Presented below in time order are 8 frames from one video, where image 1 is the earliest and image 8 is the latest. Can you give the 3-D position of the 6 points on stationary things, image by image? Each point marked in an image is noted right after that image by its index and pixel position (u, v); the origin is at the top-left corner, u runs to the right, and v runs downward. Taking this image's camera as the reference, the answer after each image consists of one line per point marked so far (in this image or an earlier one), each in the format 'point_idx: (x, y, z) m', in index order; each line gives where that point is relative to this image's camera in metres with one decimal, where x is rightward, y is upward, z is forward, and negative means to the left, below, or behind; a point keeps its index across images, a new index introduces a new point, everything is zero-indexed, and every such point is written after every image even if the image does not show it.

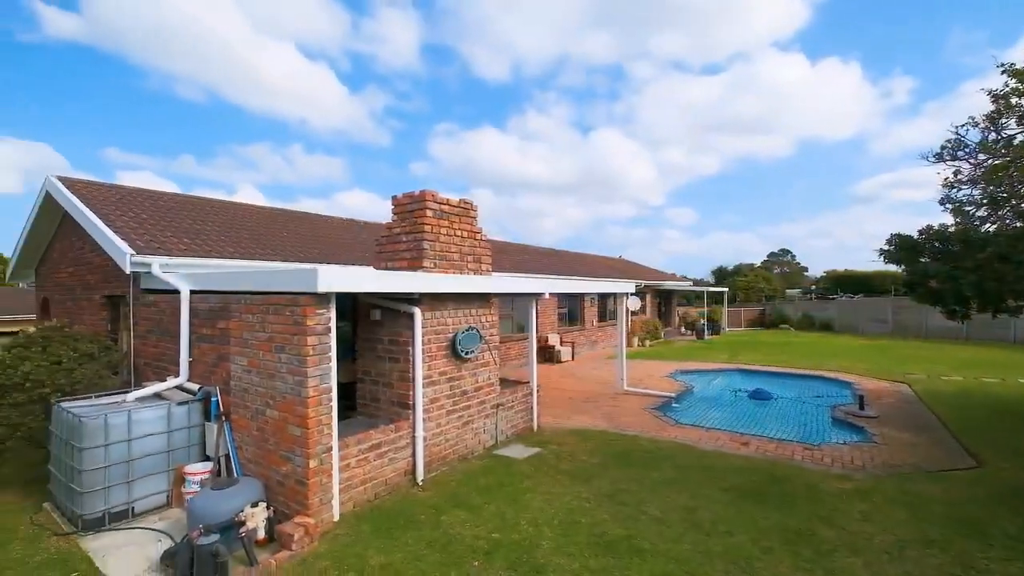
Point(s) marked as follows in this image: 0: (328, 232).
0: (-4.2, +1.3, +10.2) m
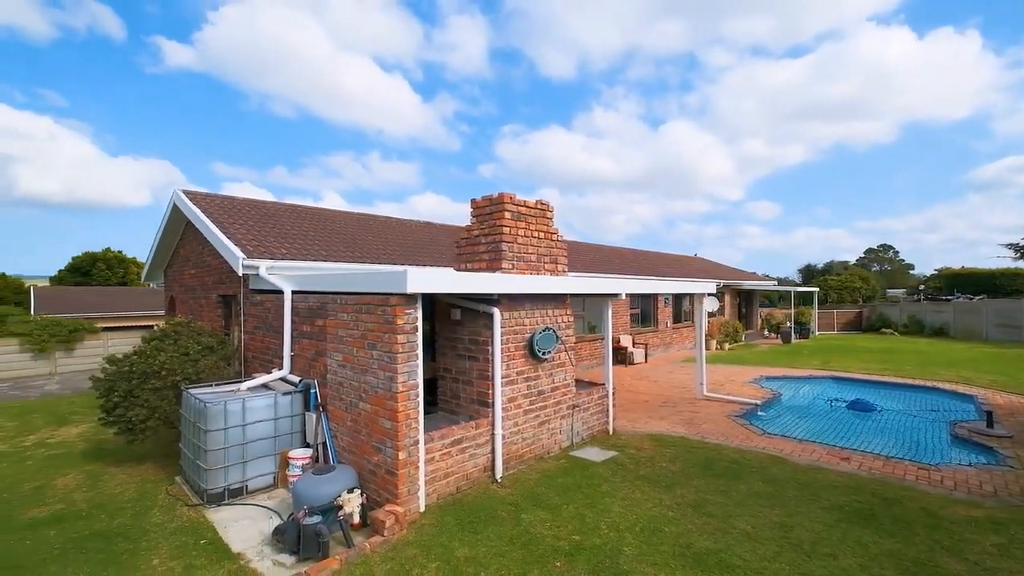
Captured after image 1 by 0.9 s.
0: (-2.5, +1.3, +10.7) m
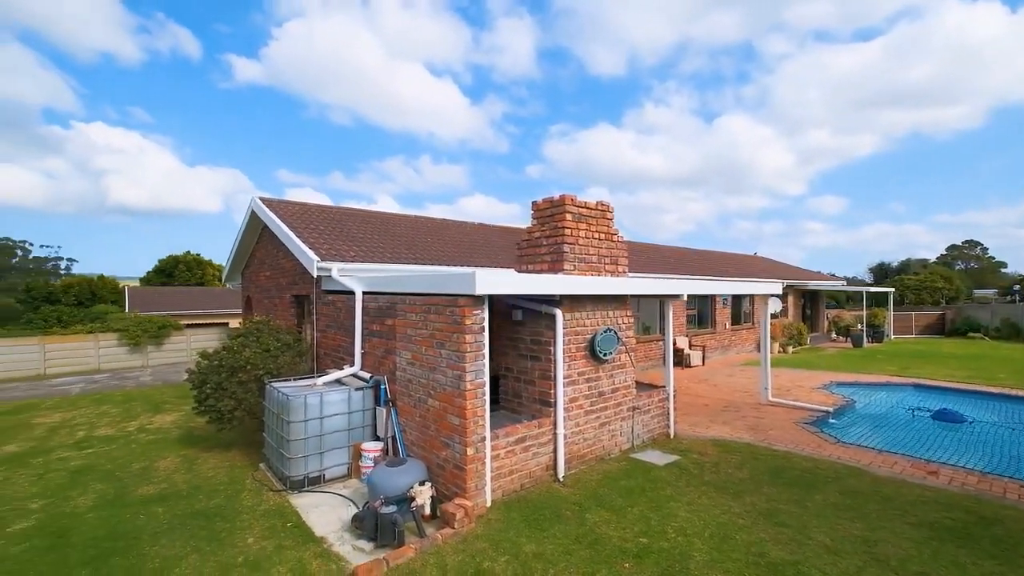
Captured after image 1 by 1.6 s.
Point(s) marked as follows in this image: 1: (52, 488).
0: (-1.2, +1.3, +11.0) m
1: (-6.1, -2.6, +6.0) m
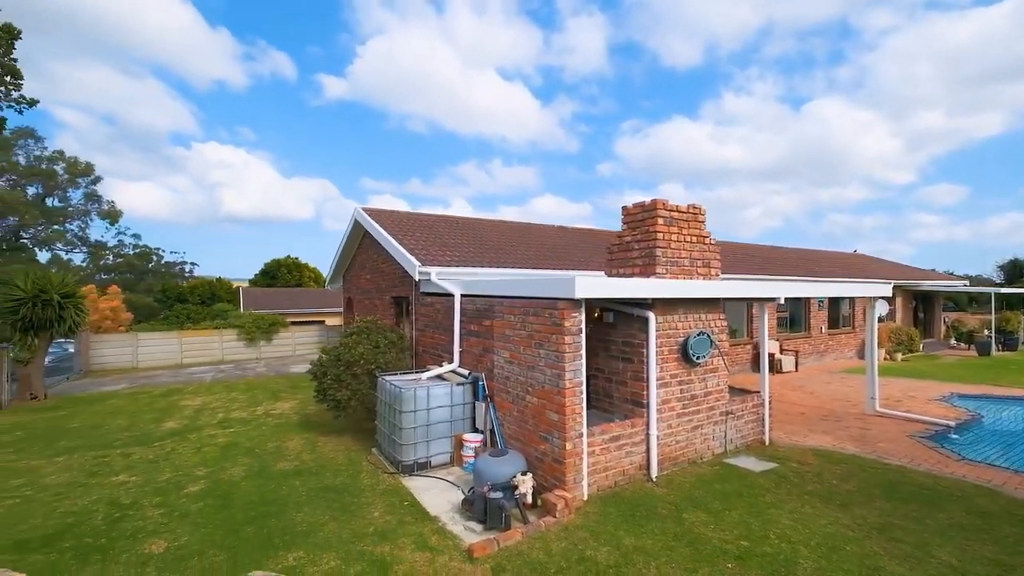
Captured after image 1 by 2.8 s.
0: (+0.8, +1.2, +11.3) m
1: (-4.8, -2.7, +7.1) m
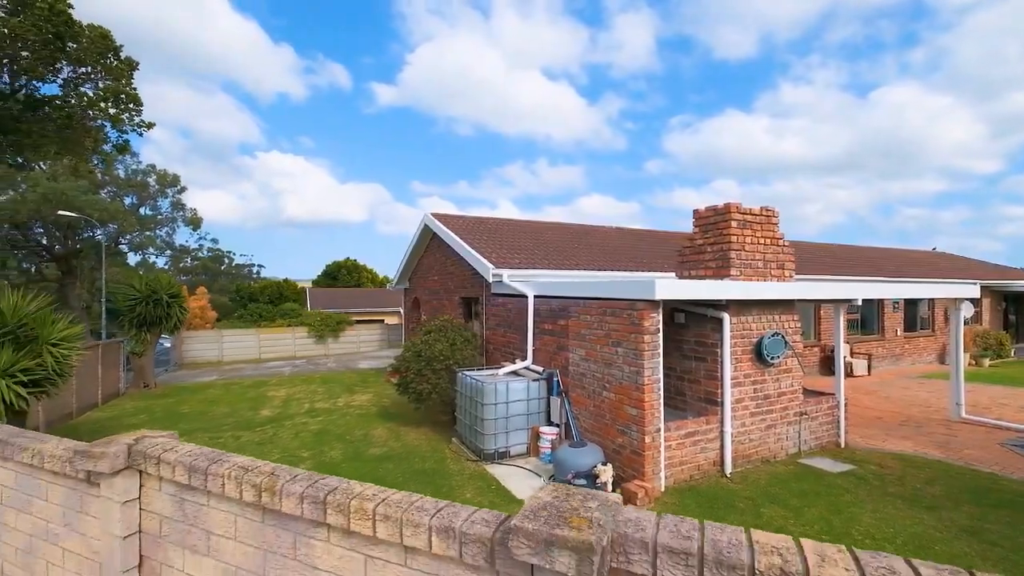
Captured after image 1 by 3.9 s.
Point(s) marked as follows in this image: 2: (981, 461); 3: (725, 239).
0: (+2.4, +1.2, +11.5) m
1: (-3.6, -2.7, +7.9) m
2: (+6.9, -2.6, +6.7) m
3: (+2.9, +0.7, +6.1) m
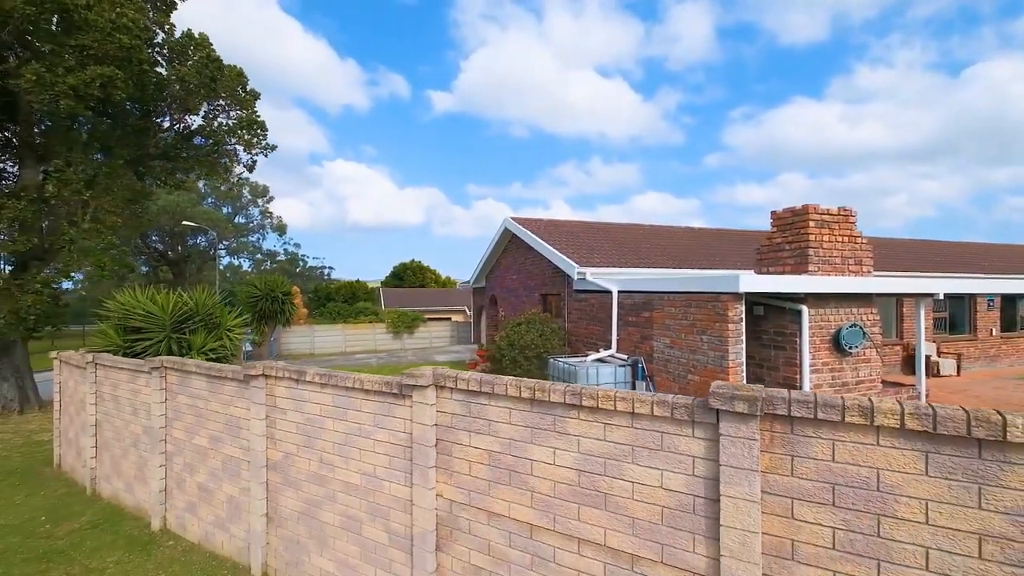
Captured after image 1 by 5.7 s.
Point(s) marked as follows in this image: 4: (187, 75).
0: (+4.4, +1.3, +12.1) m
1: (-1.9, -2.7, +9.2) m
2: (+8.4, -2.5, +6.8) m
3: (+4.3, +0.7, +6.6) m
4: (-8.1, +5.4, +11.5) m
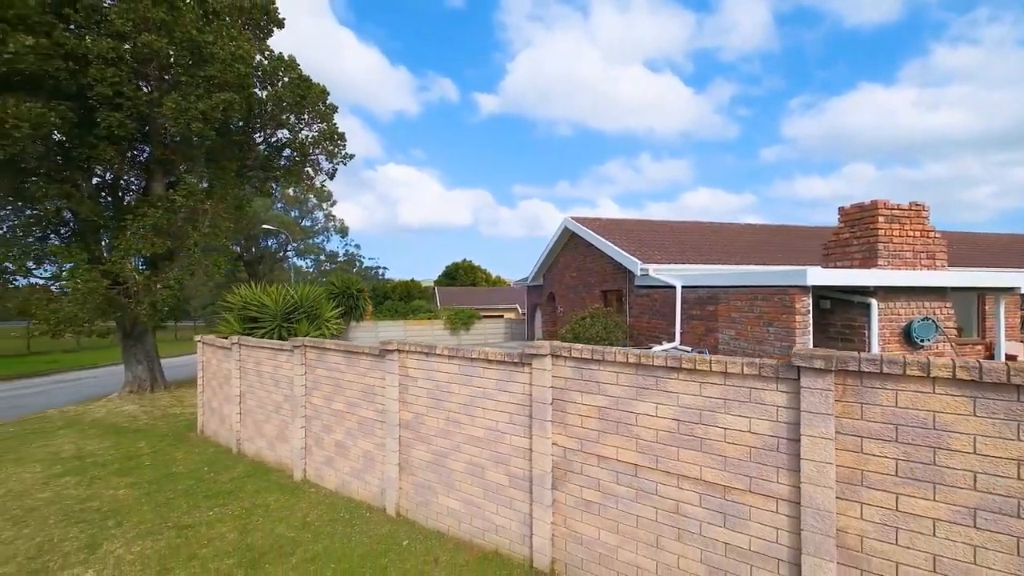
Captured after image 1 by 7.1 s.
0: (+6.1, +1.3, +12.2) m
1: (-0.5, -2.6, +10.0) m
2: (+9.5, -2.4, +6.5) m
3: (+5.4, +0.8, +6.8) m
4: (-6.5, +5.5, +12.8) m
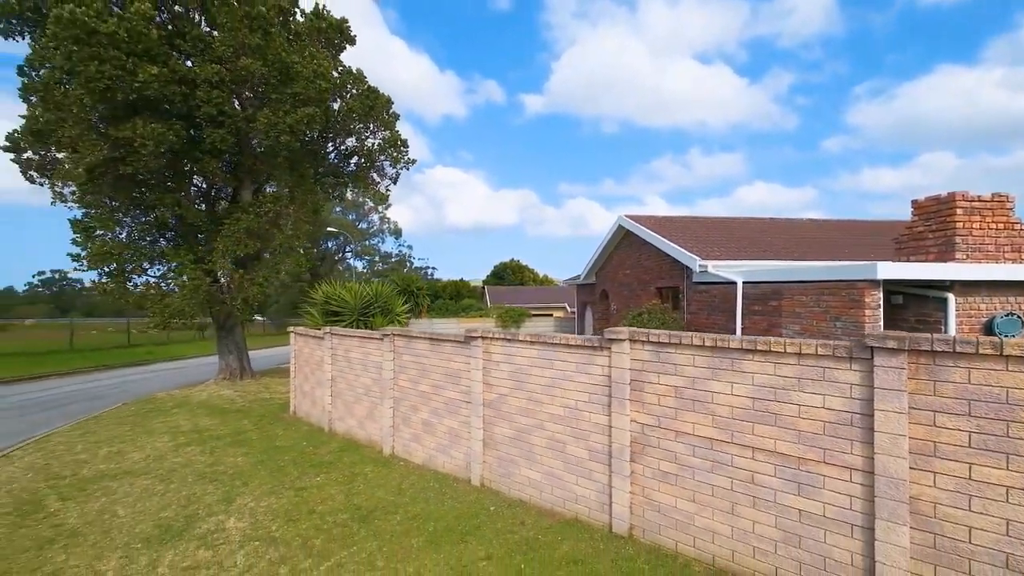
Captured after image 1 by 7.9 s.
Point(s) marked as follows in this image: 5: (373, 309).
0: (+7.6, +1.4, +11.9) m
1: (+0.9, -2.5, +10.4) m
2: (+10.4, -2.3, +5.9) m
3: (+6.4, +0.9, +6.6) m
4: (-4.8, +5.5, +13.8) m
5: (-3.0, -0.5, +9.9) m
